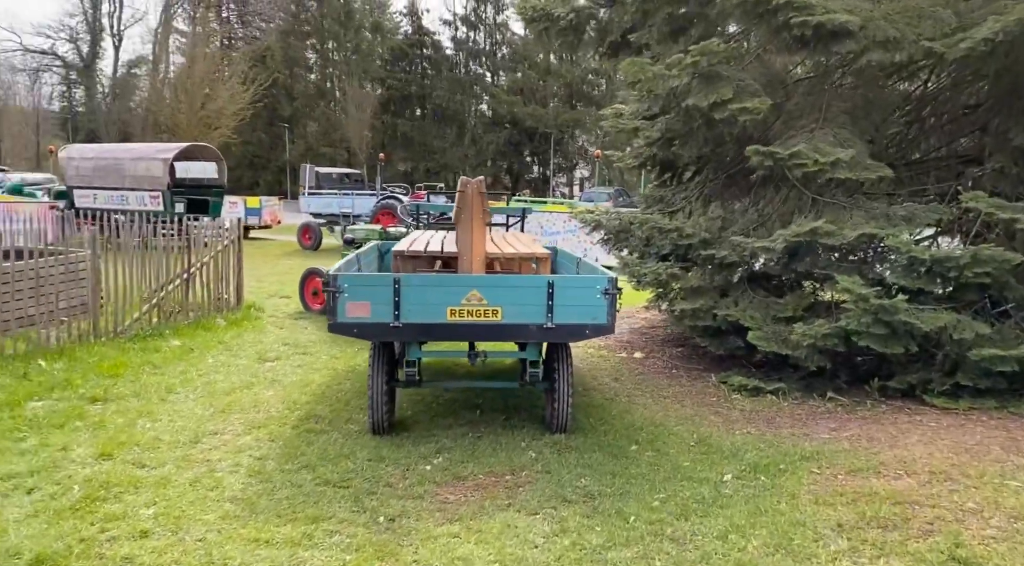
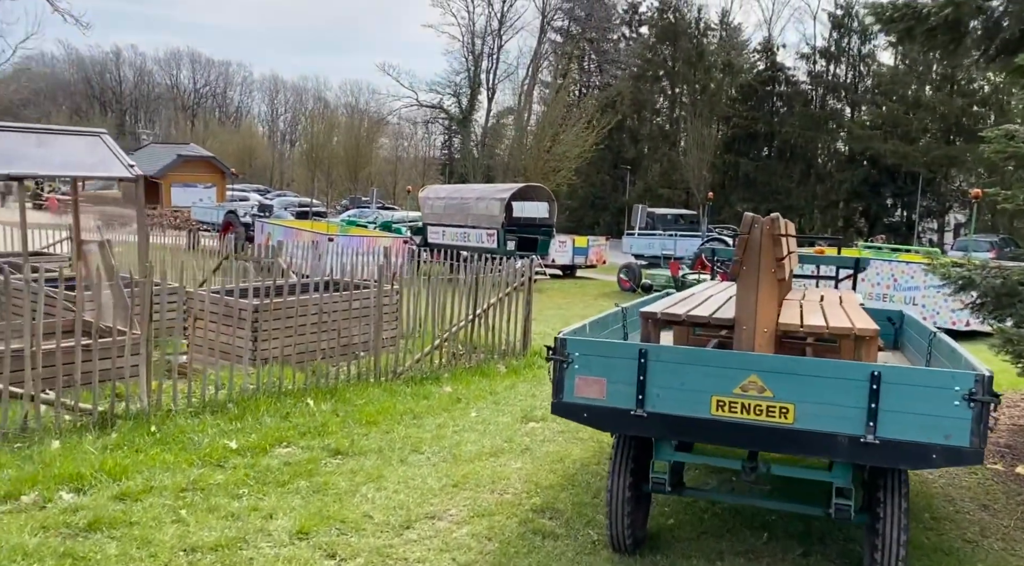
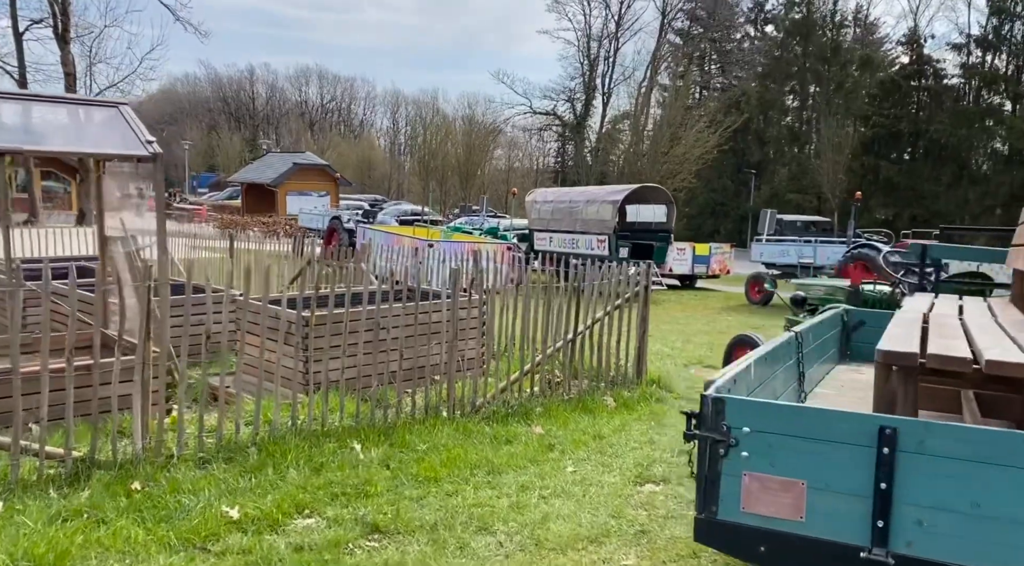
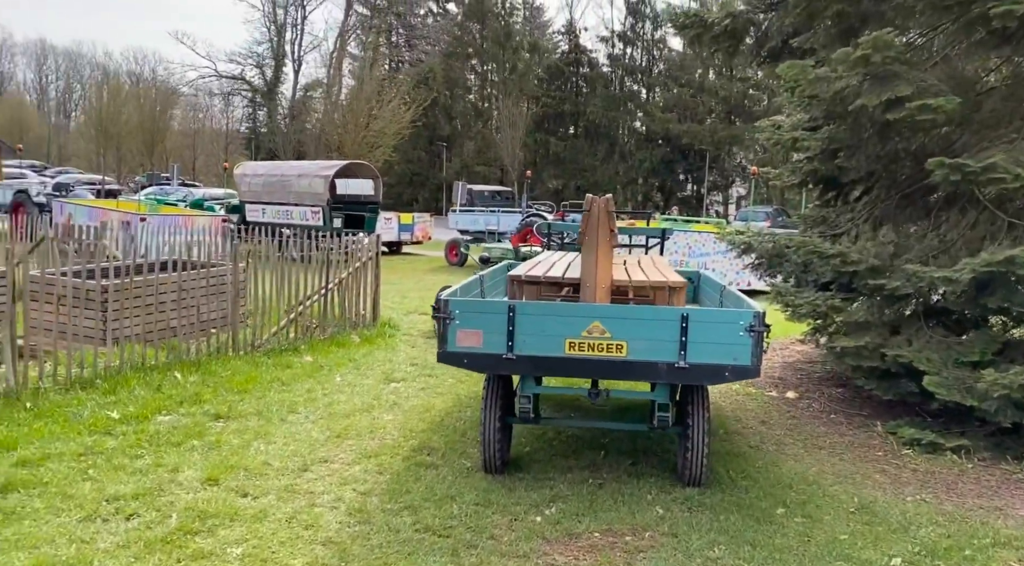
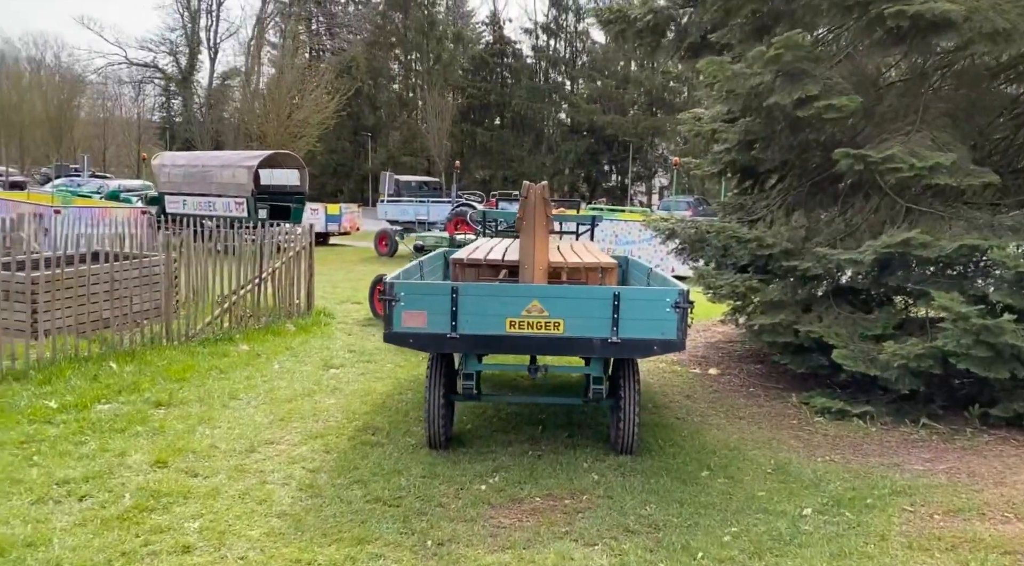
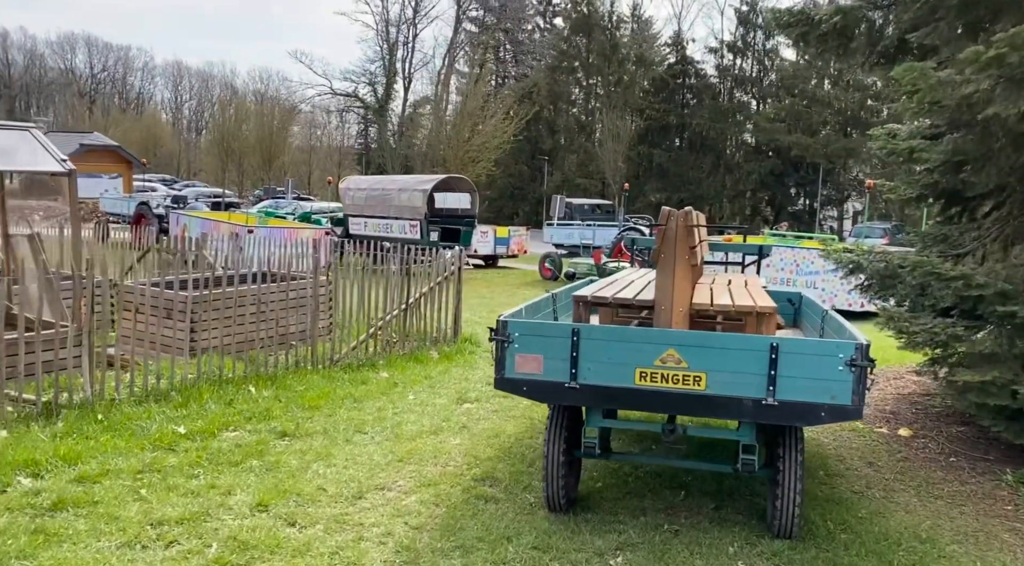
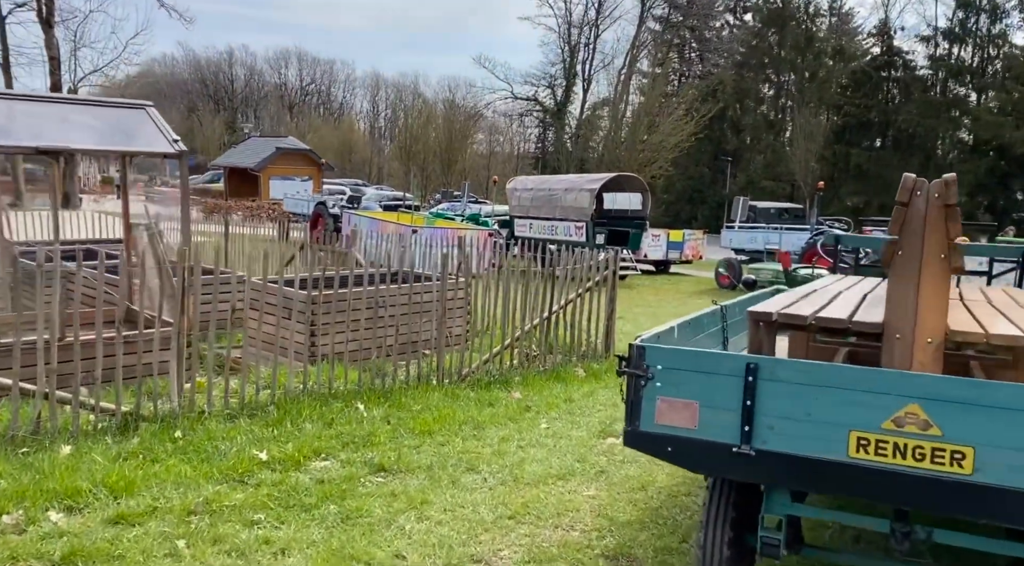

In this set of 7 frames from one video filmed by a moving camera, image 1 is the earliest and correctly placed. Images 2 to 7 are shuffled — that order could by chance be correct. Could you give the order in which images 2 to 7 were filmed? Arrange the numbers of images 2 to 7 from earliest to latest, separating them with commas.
5, 4, 6, 2, 7, 3
